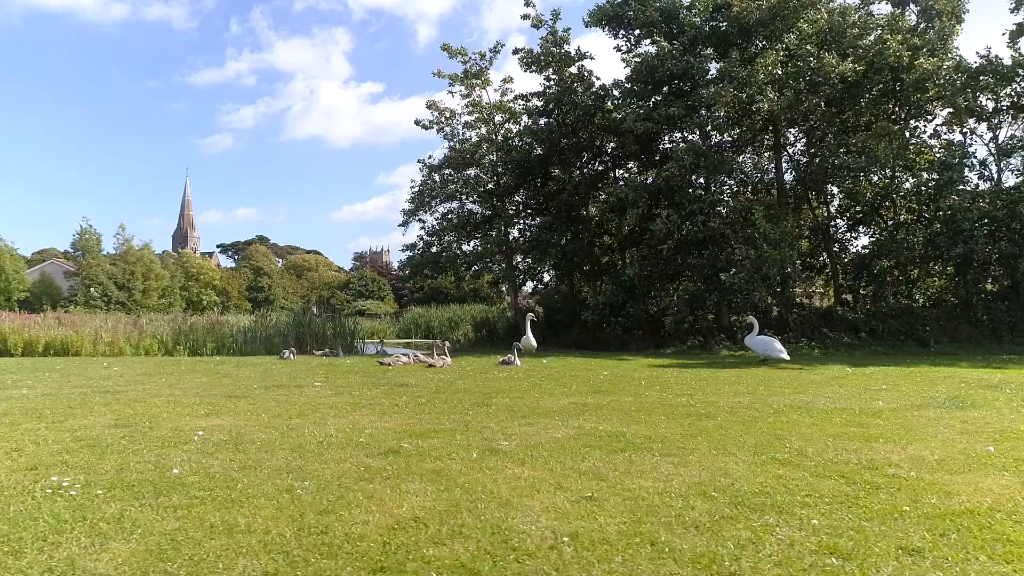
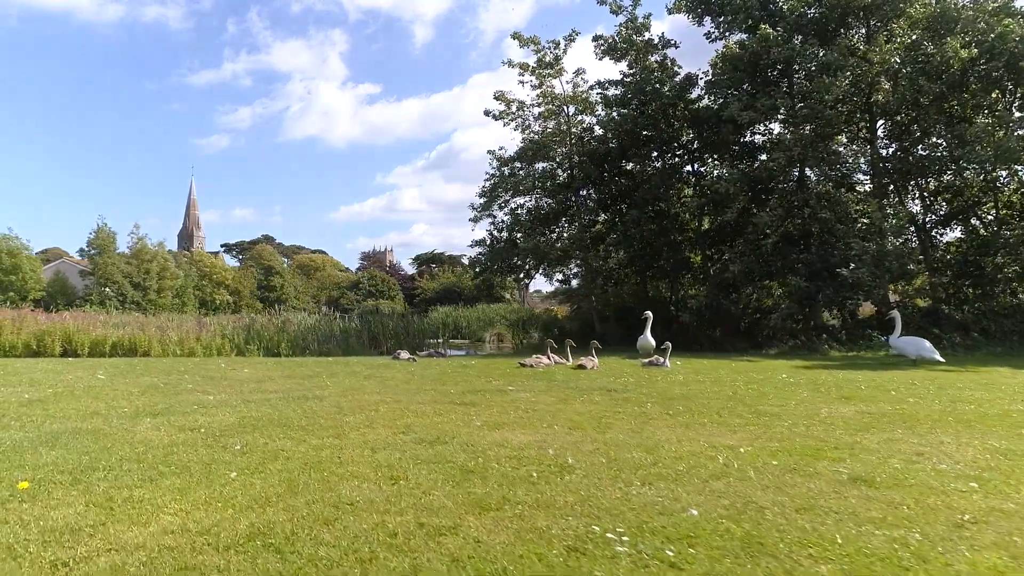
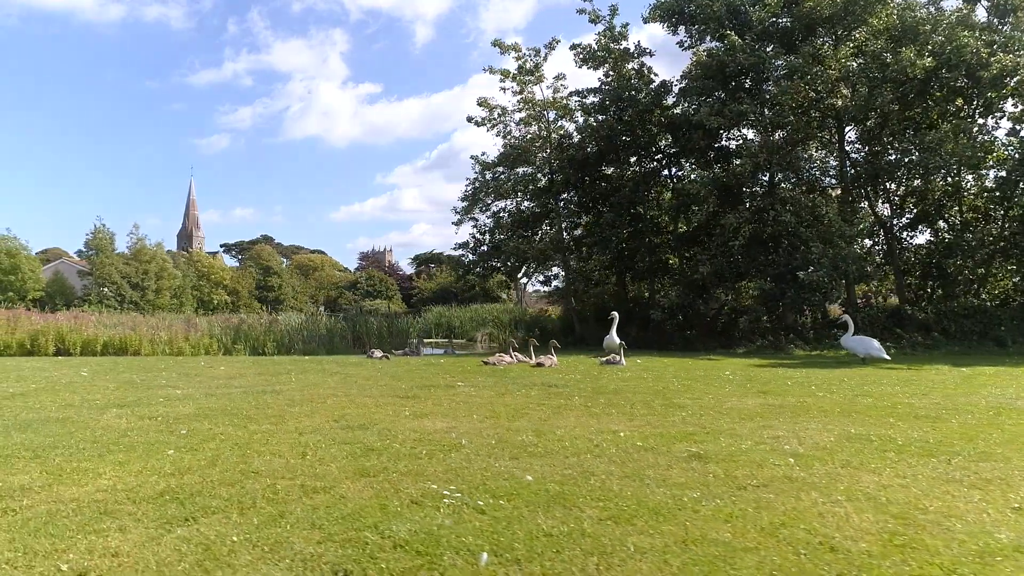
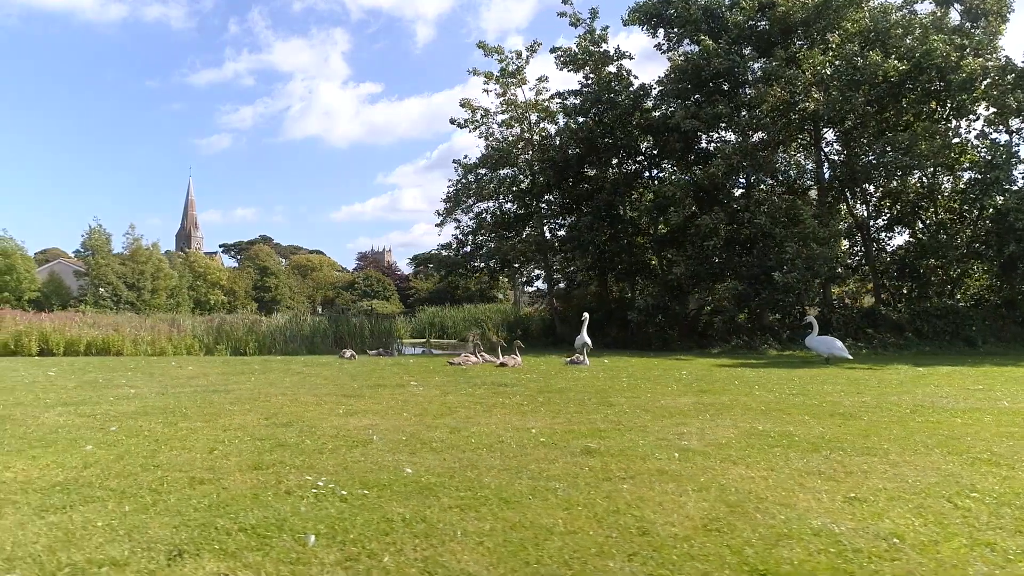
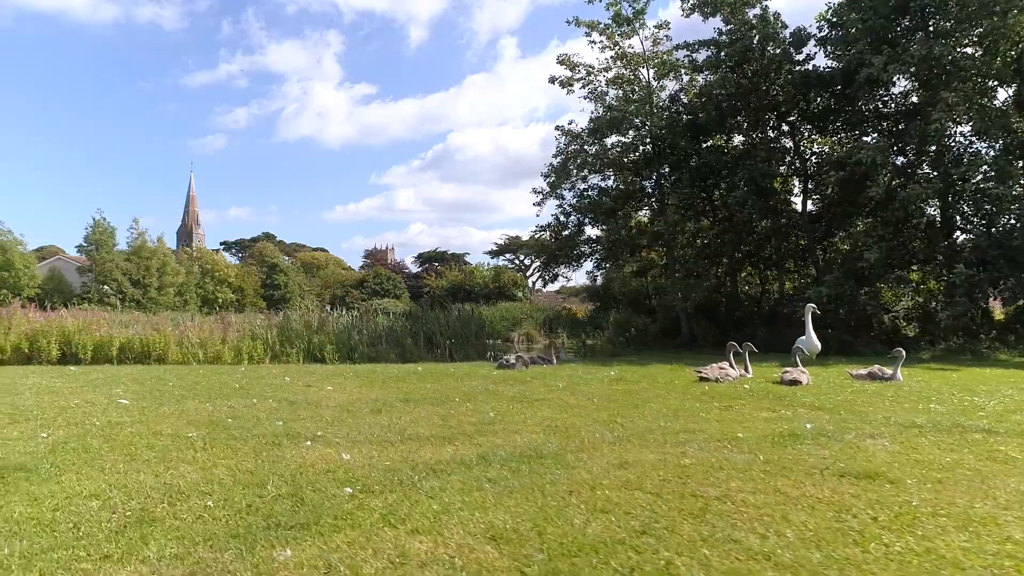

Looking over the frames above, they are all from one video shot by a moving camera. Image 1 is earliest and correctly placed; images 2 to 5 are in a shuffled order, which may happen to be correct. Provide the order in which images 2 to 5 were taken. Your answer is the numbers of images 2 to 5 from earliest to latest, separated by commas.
4, 3, 2, 5
